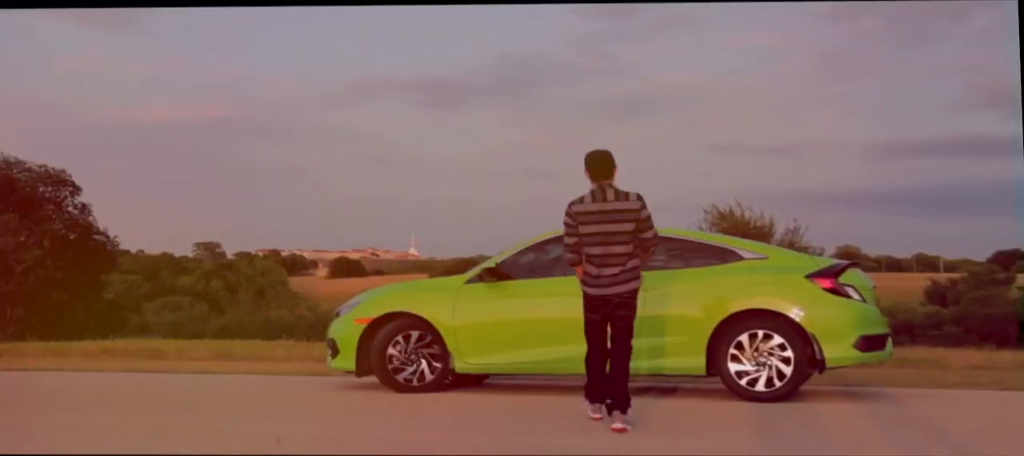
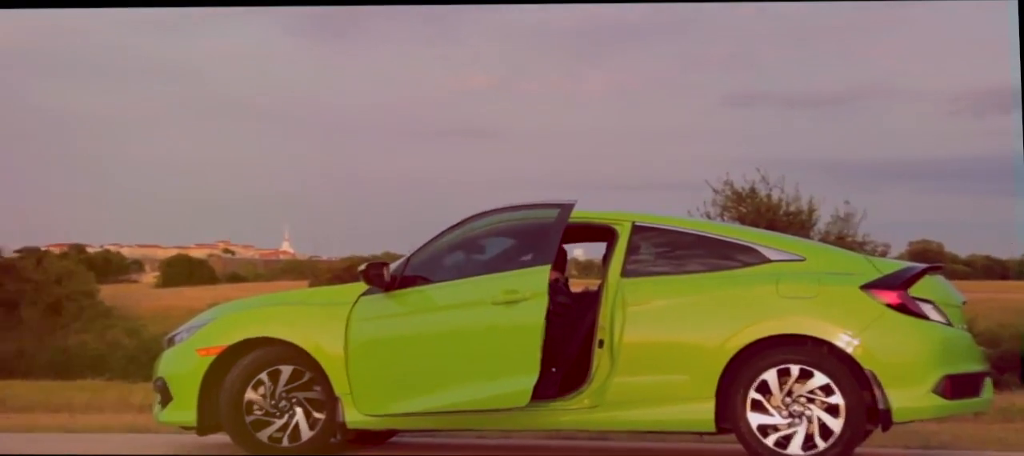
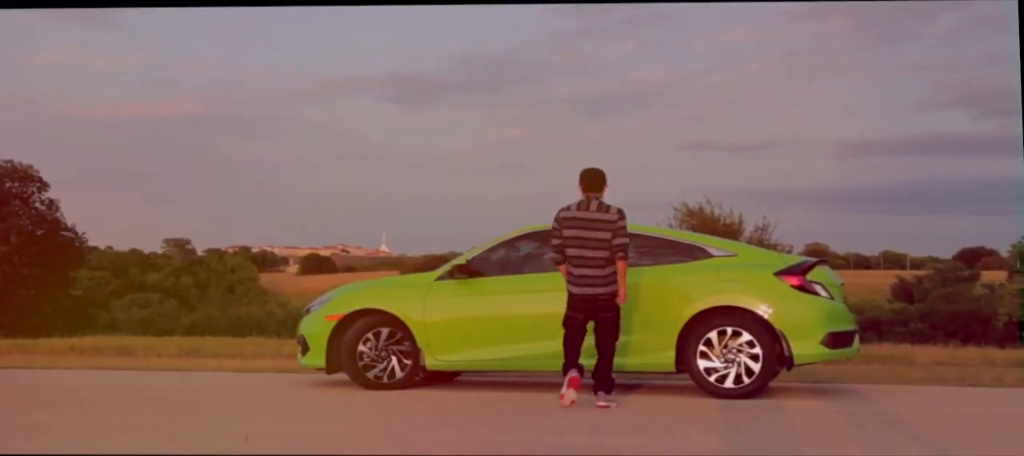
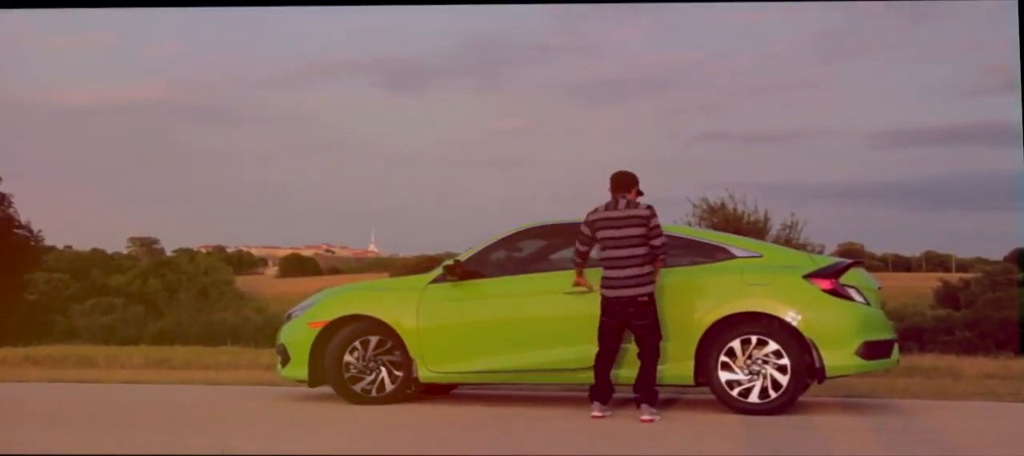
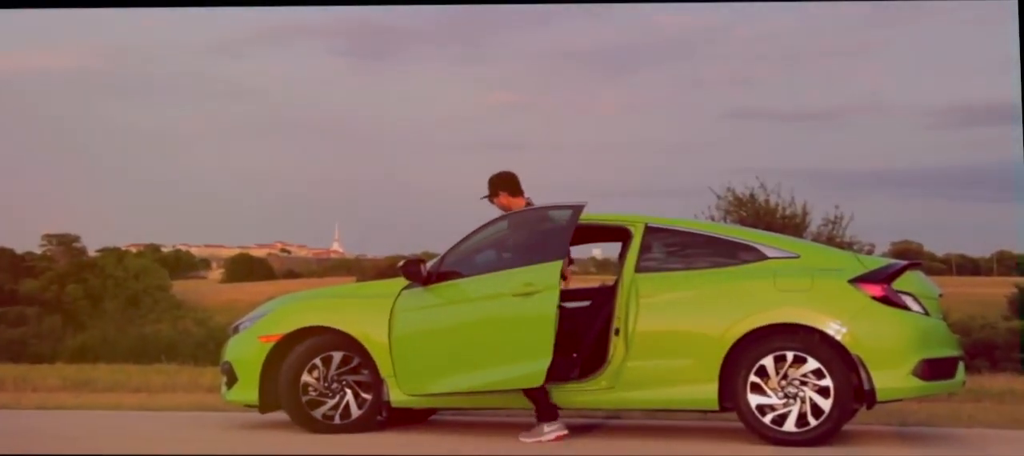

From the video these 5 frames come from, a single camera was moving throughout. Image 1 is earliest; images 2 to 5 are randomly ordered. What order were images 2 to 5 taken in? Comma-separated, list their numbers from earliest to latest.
3, 4, 5, 2
